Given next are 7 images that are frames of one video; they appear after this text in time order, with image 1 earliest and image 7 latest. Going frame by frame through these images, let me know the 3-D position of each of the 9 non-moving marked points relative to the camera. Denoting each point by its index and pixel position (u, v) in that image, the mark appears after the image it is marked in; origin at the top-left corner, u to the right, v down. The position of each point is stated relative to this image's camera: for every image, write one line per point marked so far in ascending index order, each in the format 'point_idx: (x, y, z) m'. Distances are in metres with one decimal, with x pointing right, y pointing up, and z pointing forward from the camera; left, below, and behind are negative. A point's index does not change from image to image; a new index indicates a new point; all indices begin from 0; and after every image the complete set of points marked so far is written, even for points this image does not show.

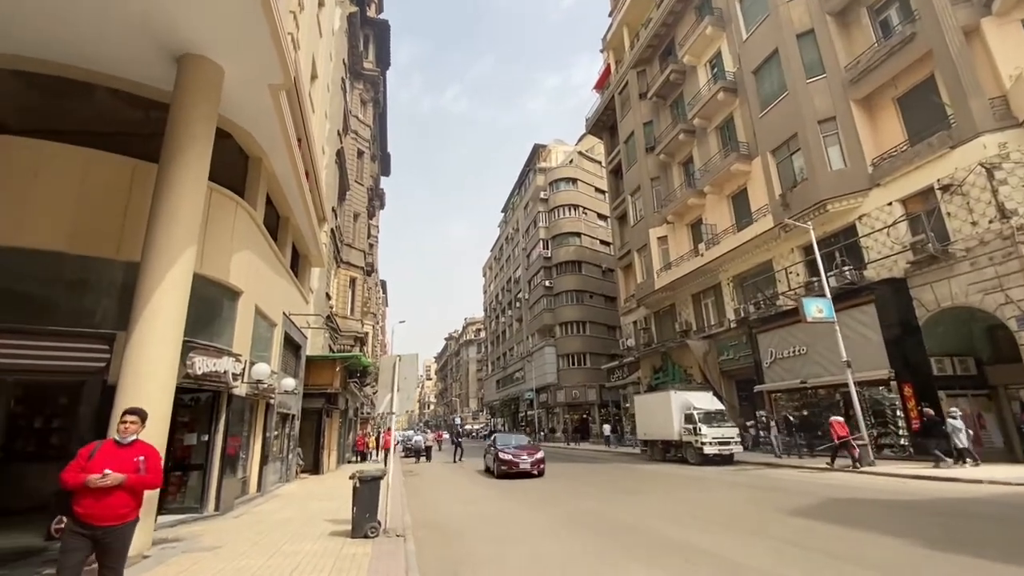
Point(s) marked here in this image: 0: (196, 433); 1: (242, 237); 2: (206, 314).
0: (-6.1, -2.8, +9.5) m
1: (-5.7, +1.1, +10.3) m
2: (-5.8, -0.4, +9.3) m
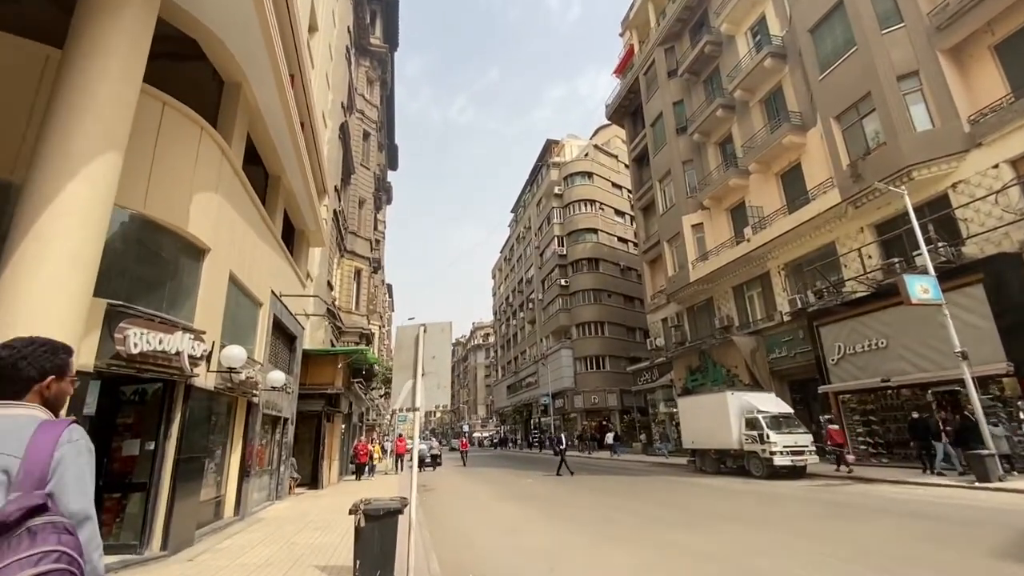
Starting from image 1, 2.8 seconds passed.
0: (-5.2, -2.1, +6.8) m
1: (-4.8, +1.7, +7.7) m
2: (-4.9, +0.3, +6.7) m
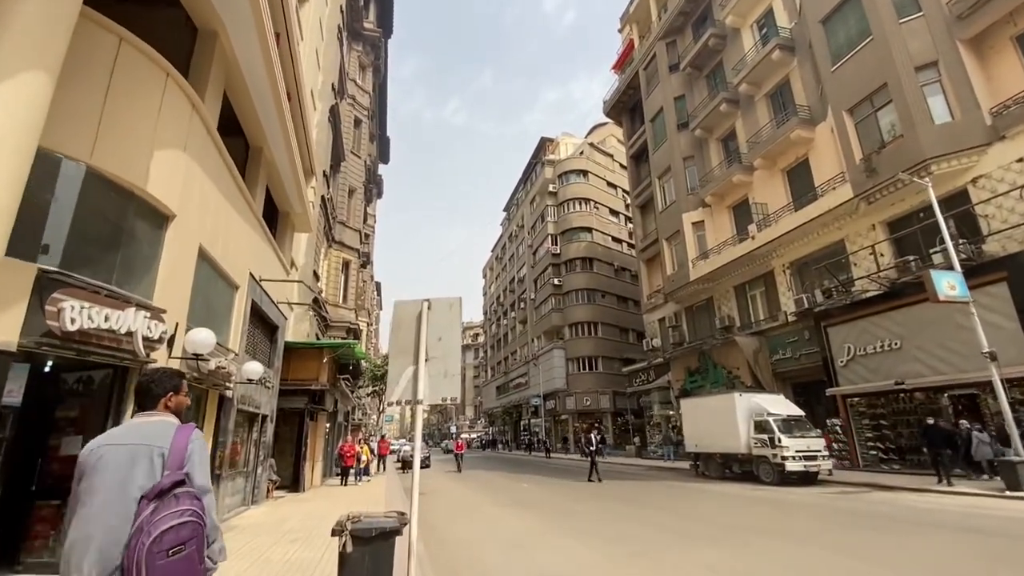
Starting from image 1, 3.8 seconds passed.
0: (-5.0, -1.7, +5.8) m
1: (-4.5, +2.1, +6.6) m
2: (-4.7, +0.6, +5.6) m
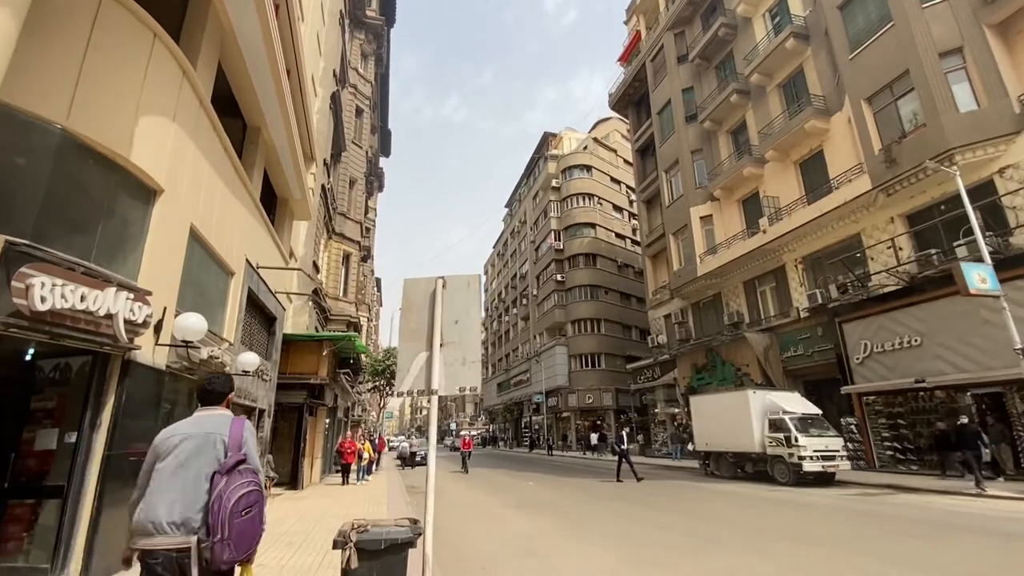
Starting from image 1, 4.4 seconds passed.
0: (-4.8, -1.5, +5.2) m
1: (-4.3, +2.3, +6.1) m
2: (-4.5, +0.9, +5.1) m
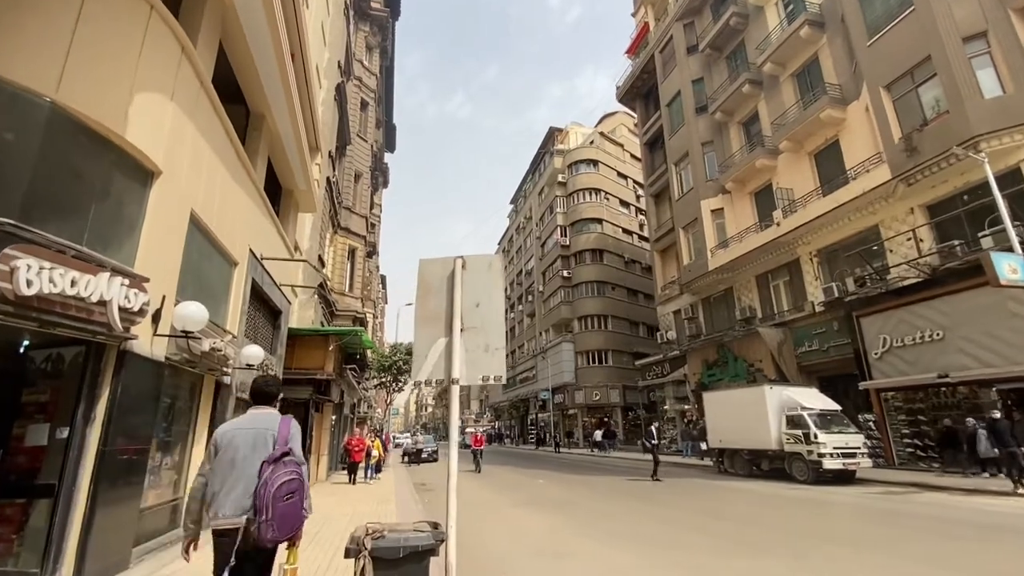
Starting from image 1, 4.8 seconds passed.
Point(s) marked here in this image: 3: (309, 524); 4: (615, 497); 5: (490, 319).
0: (-4.6, -1.3, +4.9) m
1: (-4.1, +2.5, +5.7) m
2: (-4.3, +1.0, +4.7) m
3: (-3.6, -4.2, +8.8) m
4: (+2.6, -5.2, +12.3) m
5: (-0.2, -0.2, +3.5) m
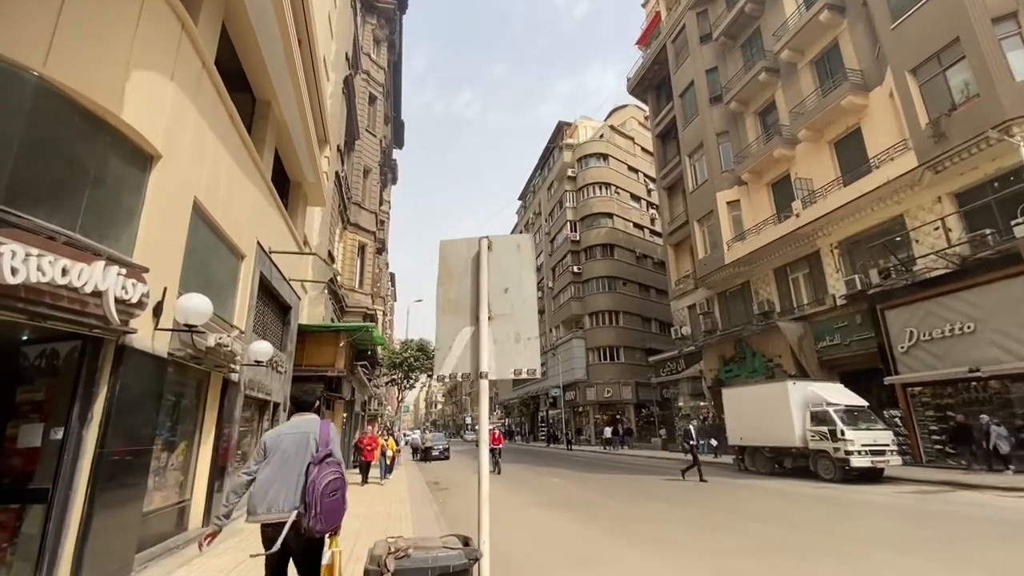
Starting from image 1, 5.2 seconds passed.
0: (-4.3, -1.3, +4.6) m
1: (-3.9, +2.6, +5.4) m
2: (-4.0, +1.1, +4.4) m
3: (-3.3, -4.1, +8.5) m
4: (+3.0, -5.0, +11.9) m
5: (+0.1, -0.1, +3.2) m
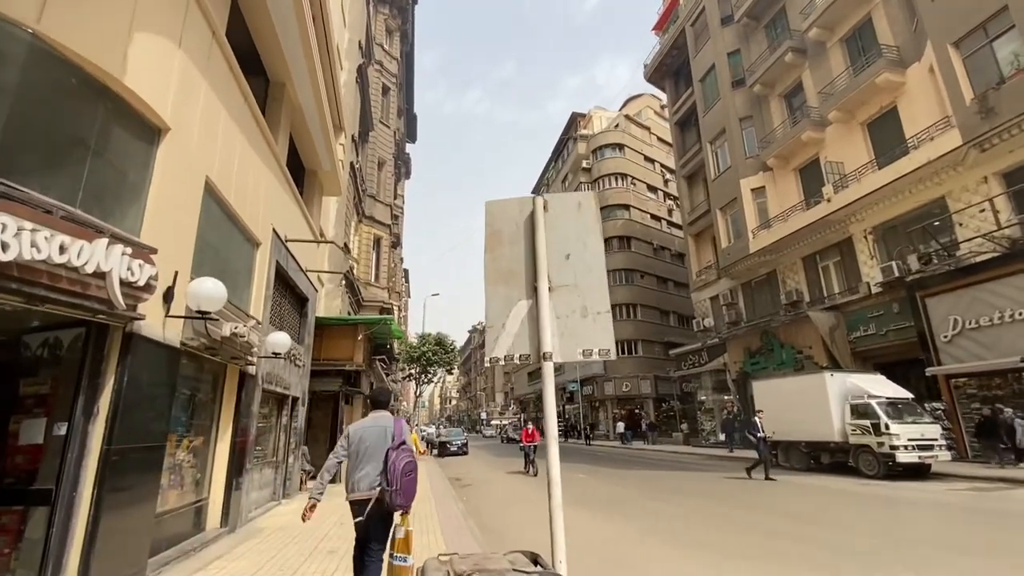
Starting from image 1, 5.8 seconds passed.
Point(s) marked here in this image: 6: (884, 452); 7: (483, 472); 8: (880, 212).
0: (-3.9, -1.1, +4.2) m
1: (-3.5, +2.8, +5.0) m
2: (-3.7, +1.3, +4.0) m
3: (-2.8, -3.9, +8.1) m
4: (+3.6, -4.7, +11.4) m
5: (+0.4, +0.1, +2.6) m
6: (+9.3, -4.1, +12.3) m
7: (-1.0, -6.6, +17.6) m
8: (+13.8, +2.9, +18.4) m
